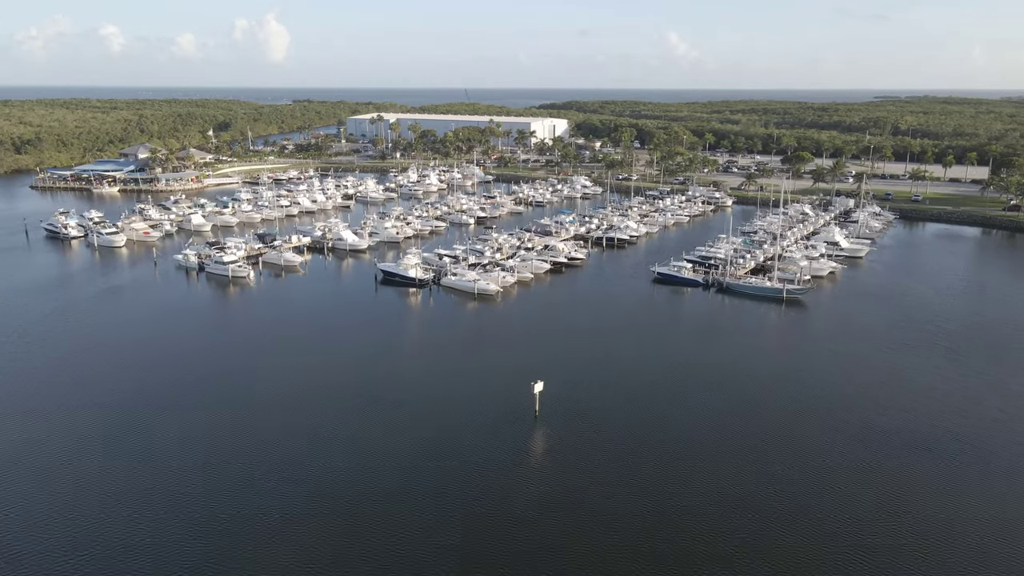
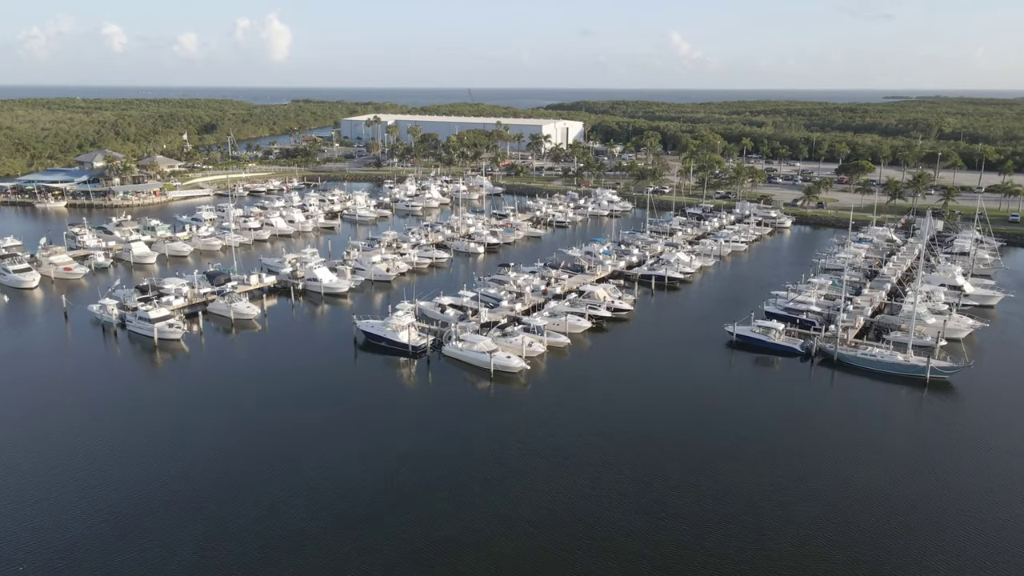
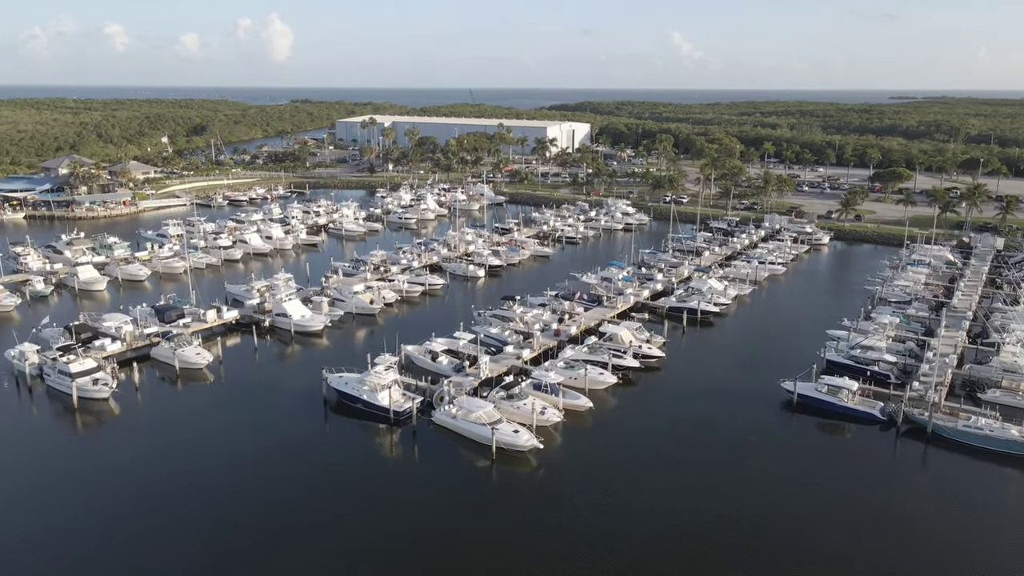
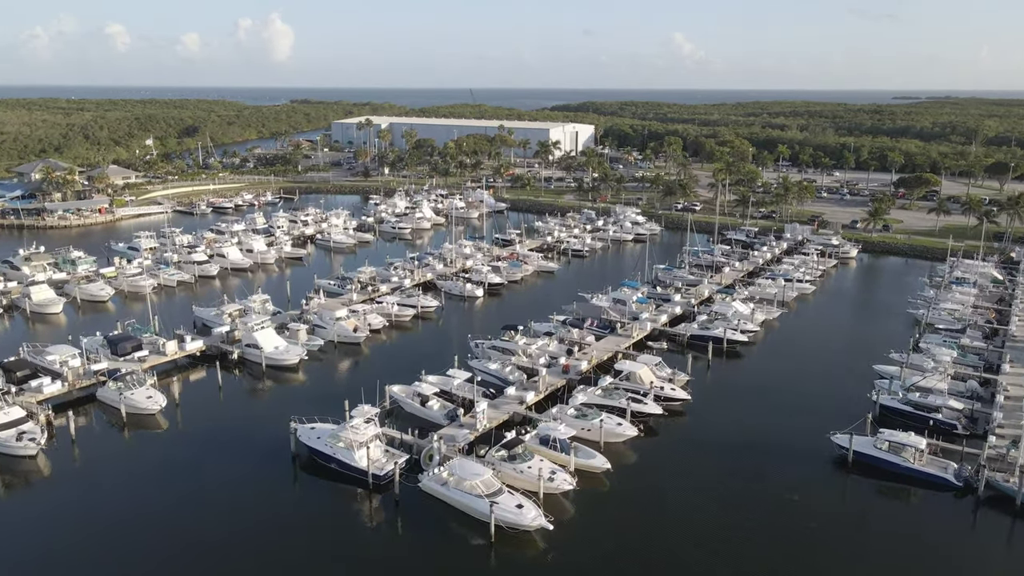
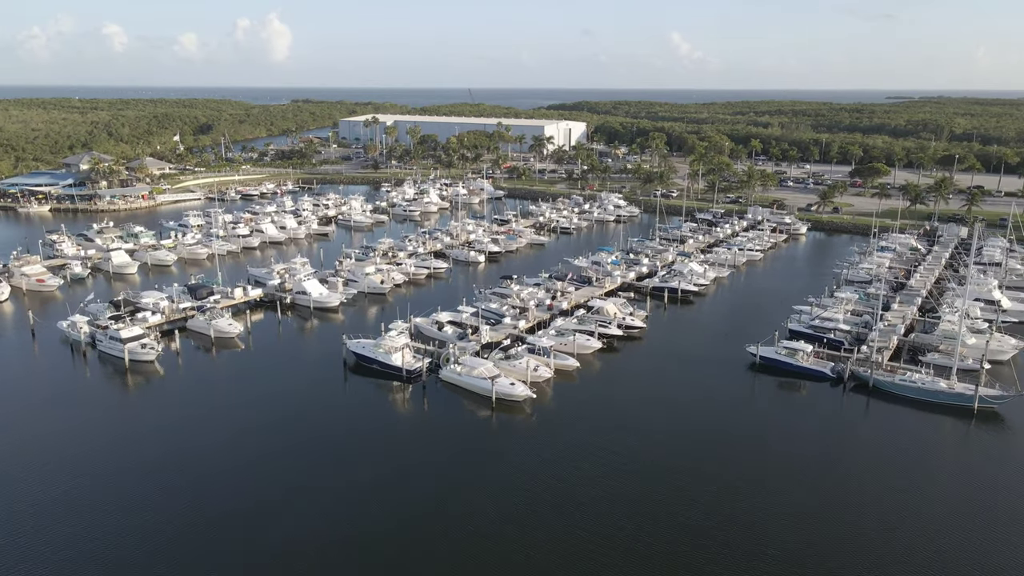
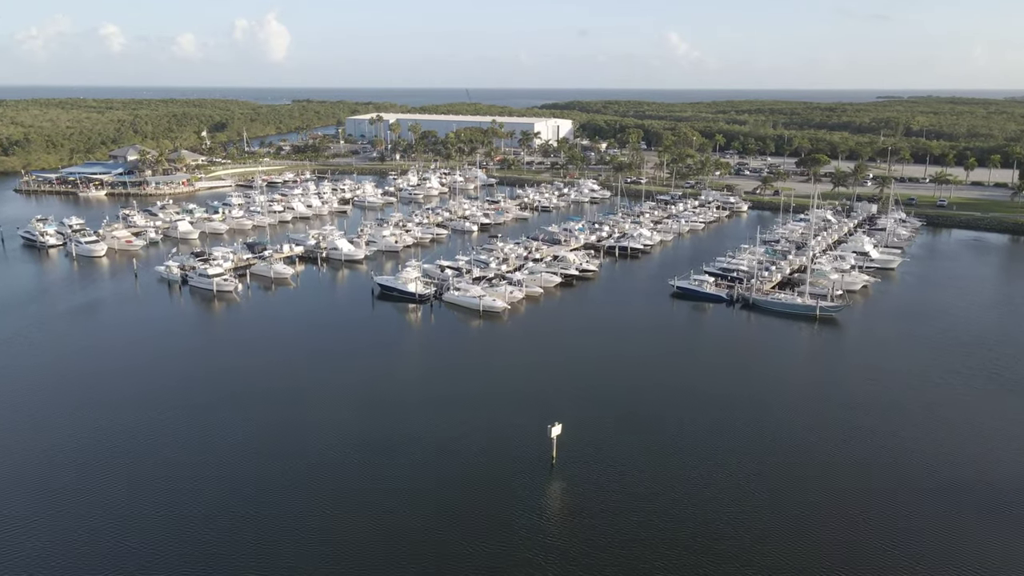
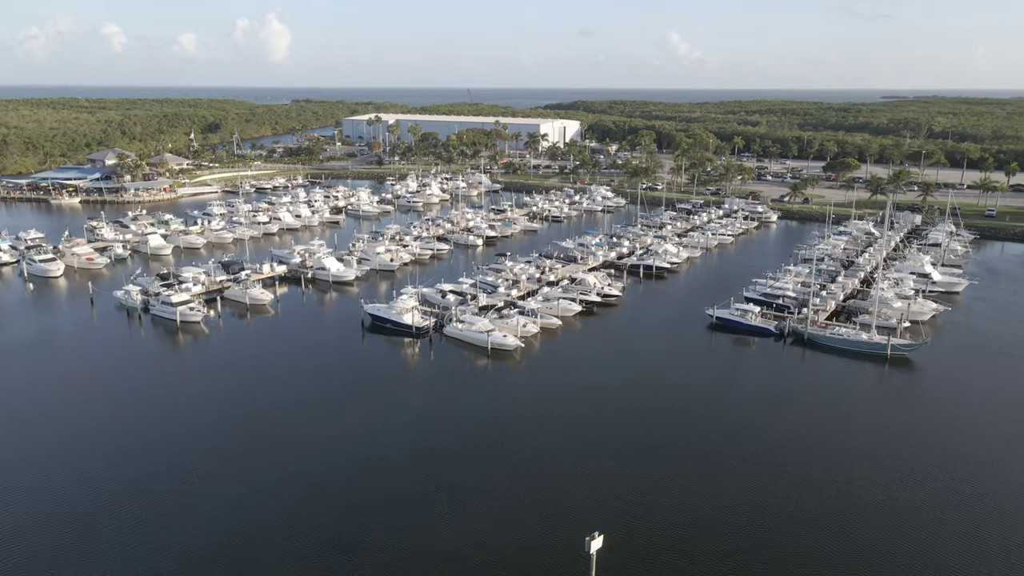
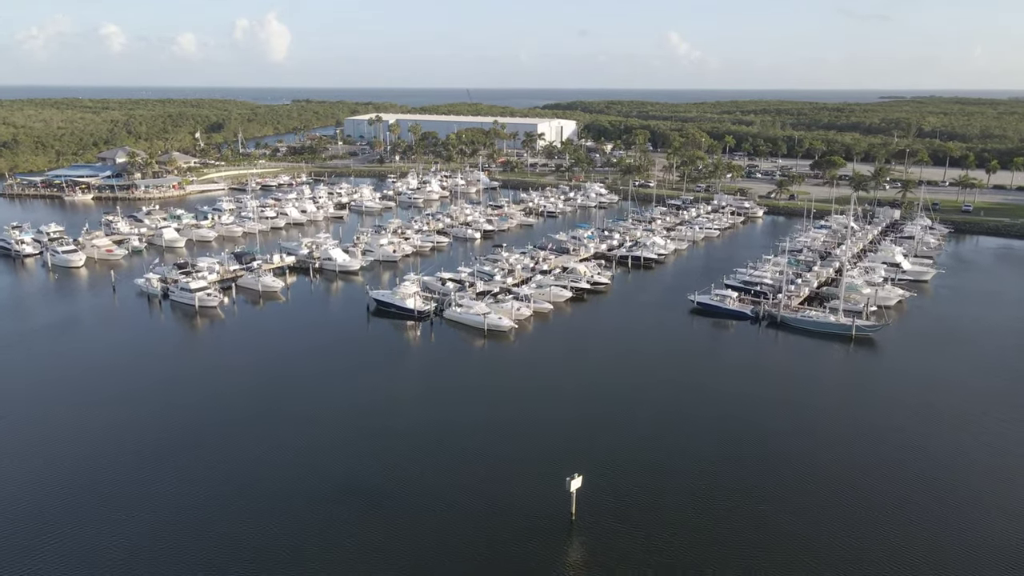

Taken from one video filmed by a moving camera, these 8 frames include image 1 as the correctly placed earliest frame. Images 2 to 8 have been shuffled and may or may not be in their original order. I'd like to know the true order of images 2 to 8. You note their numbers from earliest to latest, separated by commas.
6, 8, 7, 2, 5, 3, 4
